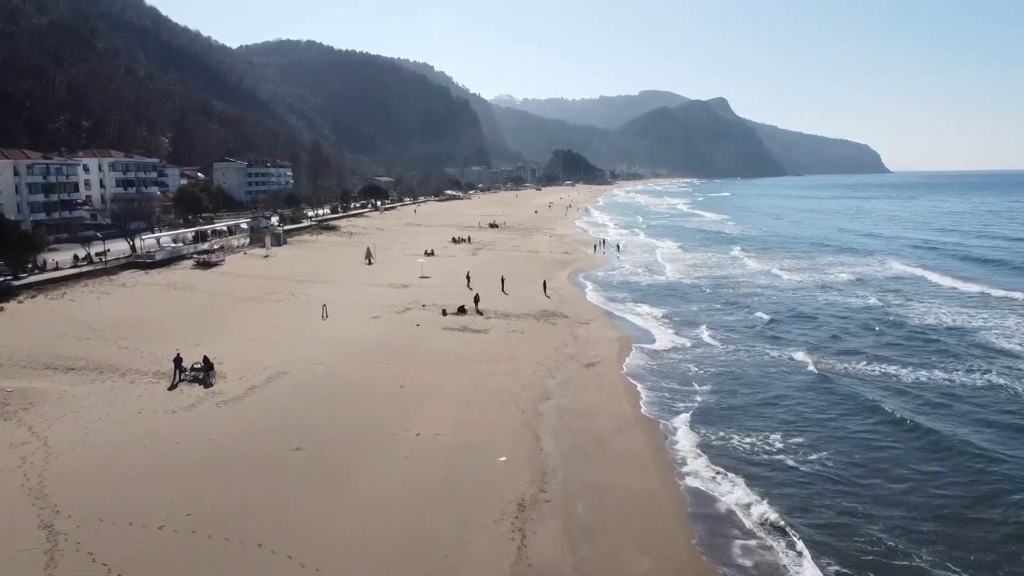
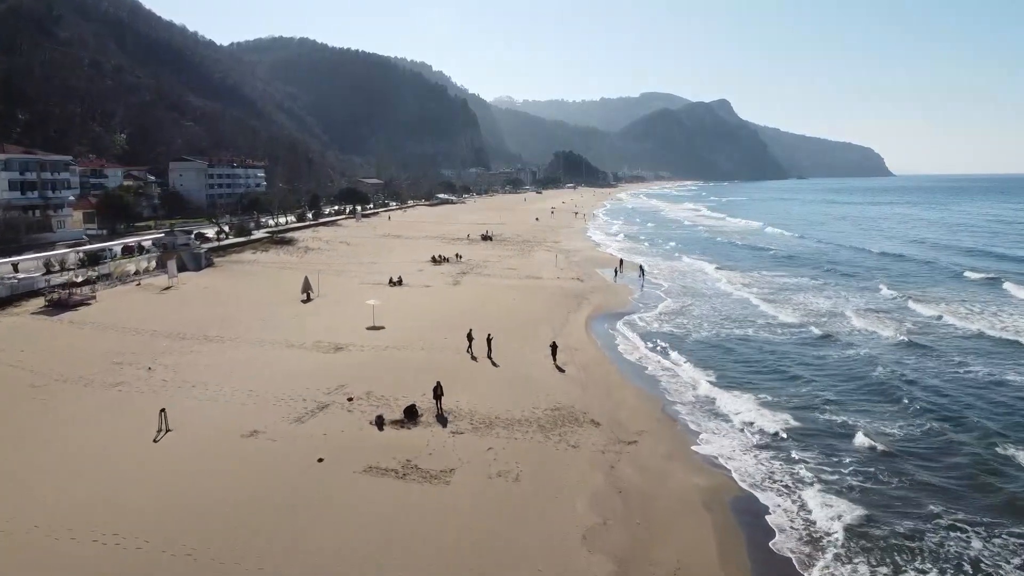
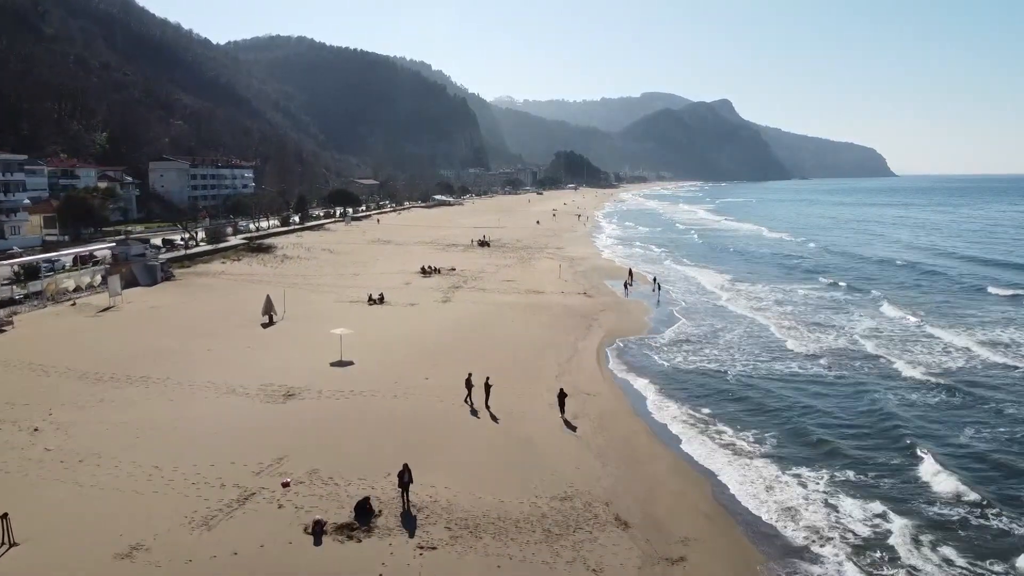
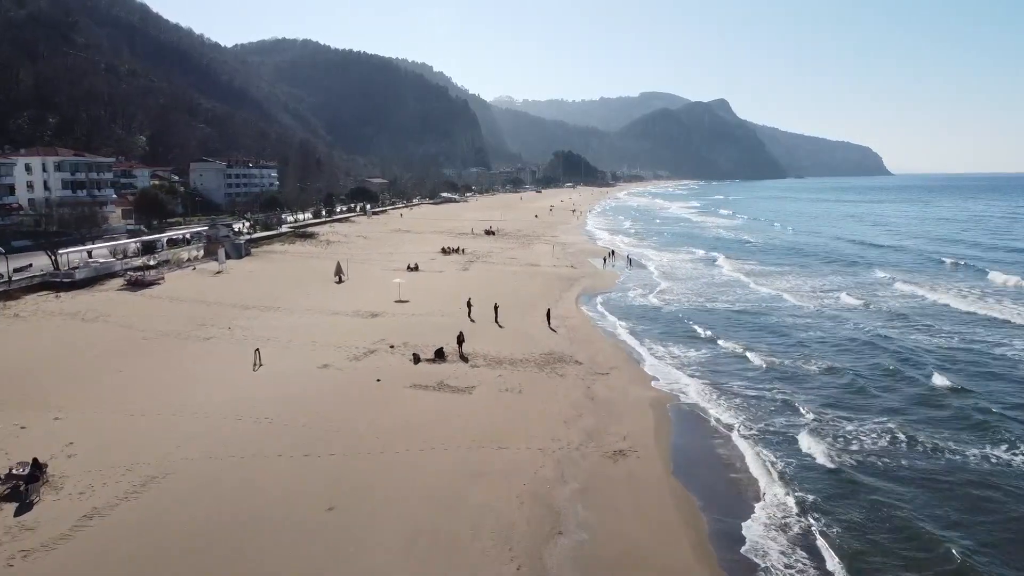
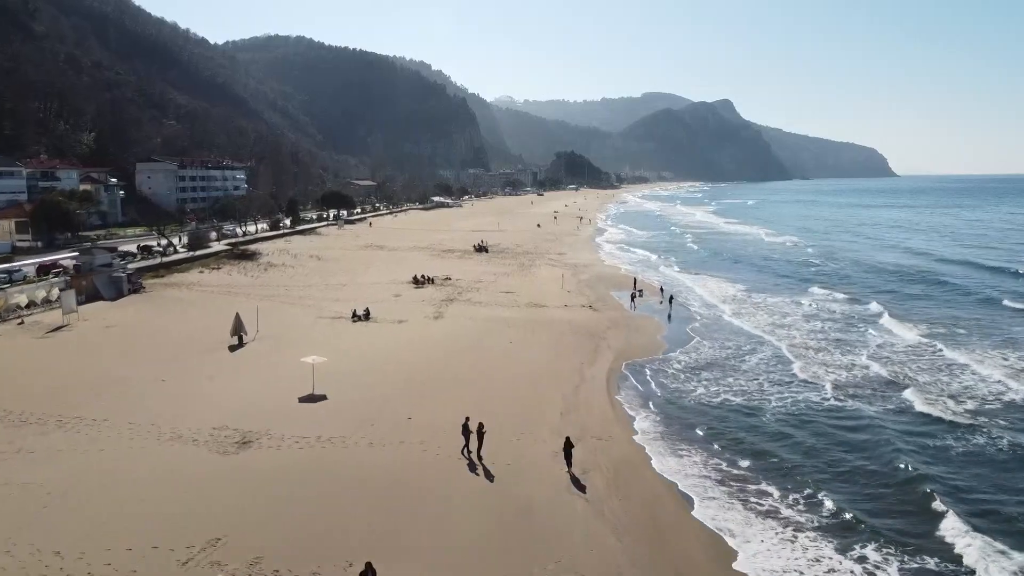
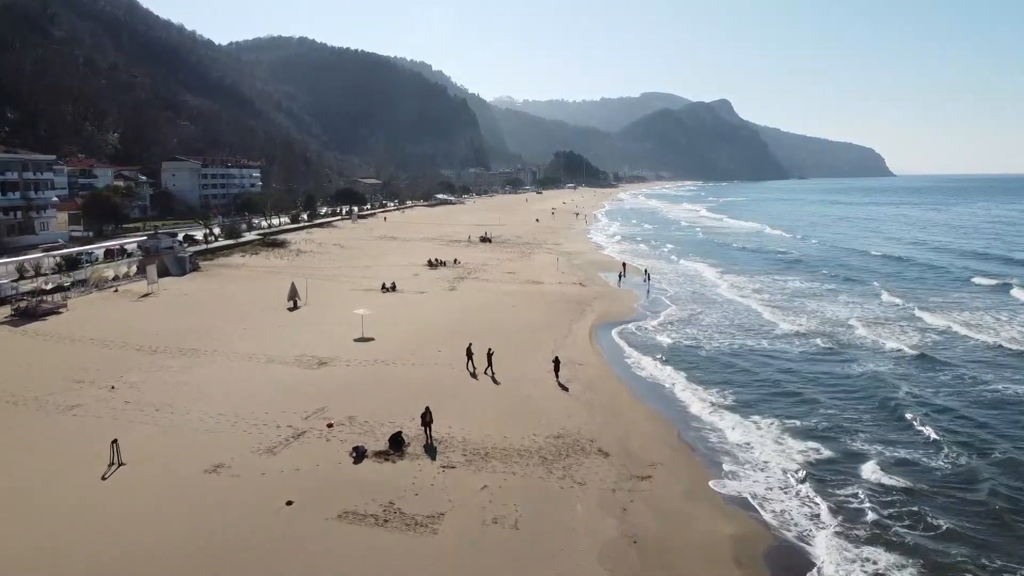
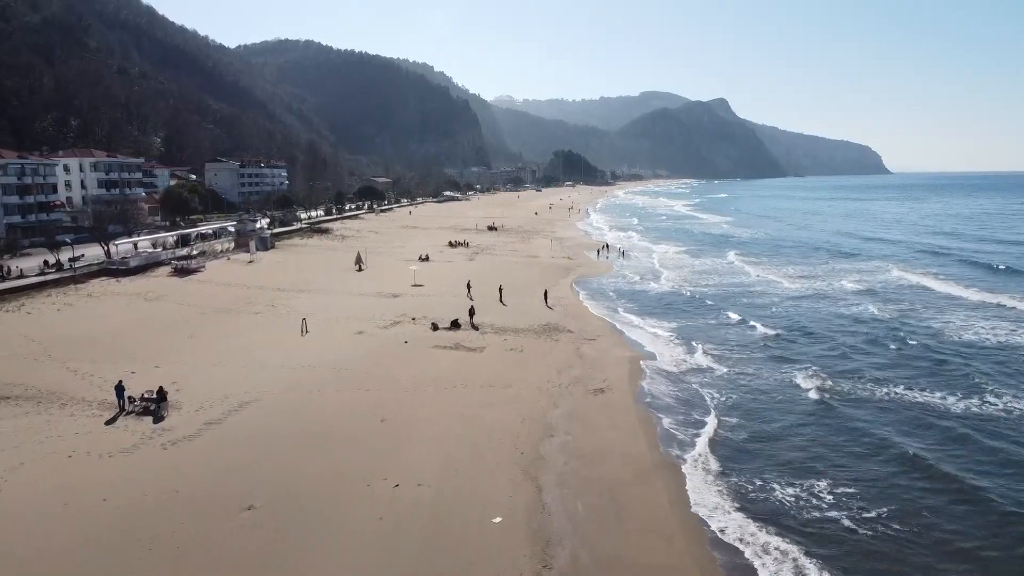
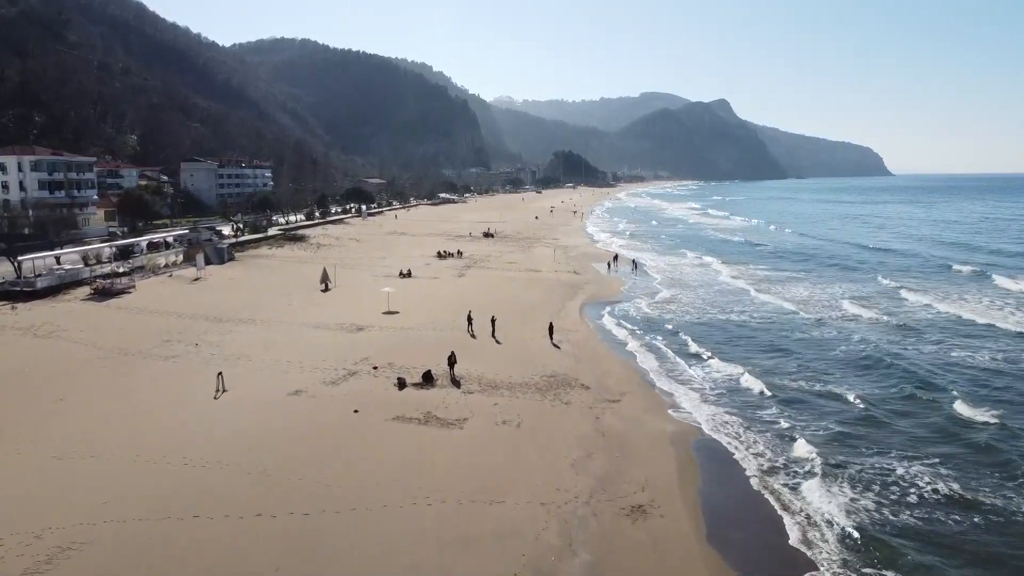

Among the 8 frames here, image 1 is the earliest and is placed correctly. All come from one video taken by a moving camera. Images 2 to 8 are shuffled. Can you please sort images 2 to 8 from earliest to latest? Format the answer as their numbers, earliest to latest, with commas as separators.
7, 4, 8, 2, 6, 3, 5
